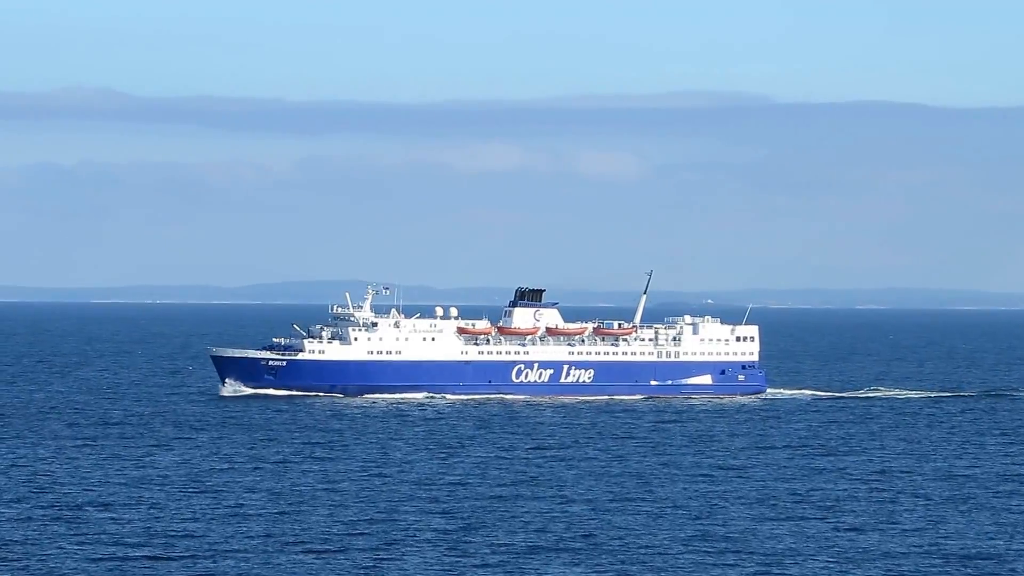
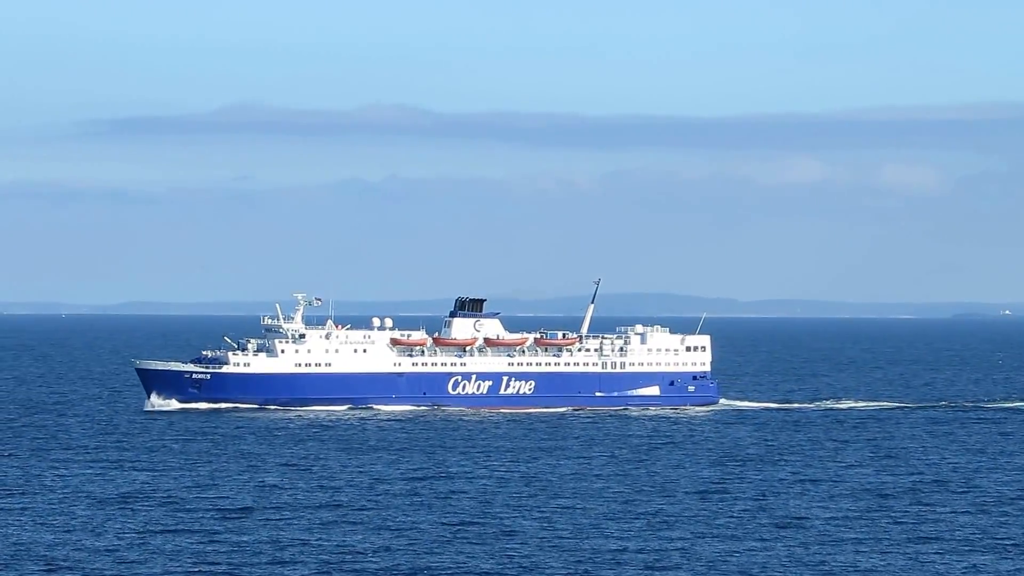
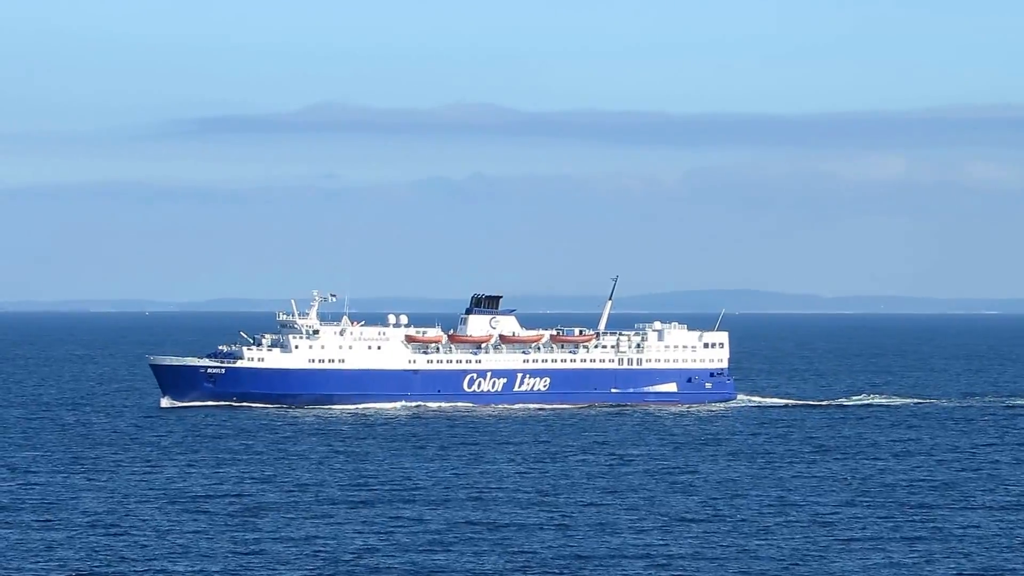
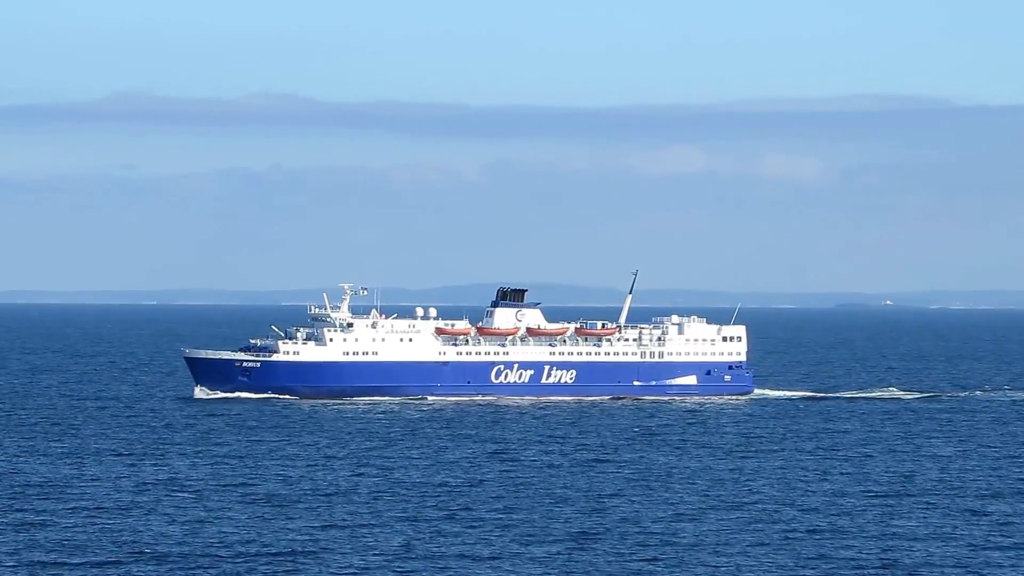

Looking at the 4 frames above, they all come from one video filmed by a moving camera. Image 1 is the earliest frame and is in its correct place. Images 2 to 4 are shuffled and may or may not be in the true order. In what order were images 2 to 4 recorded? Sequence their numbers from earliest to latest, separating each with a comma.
4, 2, 3
